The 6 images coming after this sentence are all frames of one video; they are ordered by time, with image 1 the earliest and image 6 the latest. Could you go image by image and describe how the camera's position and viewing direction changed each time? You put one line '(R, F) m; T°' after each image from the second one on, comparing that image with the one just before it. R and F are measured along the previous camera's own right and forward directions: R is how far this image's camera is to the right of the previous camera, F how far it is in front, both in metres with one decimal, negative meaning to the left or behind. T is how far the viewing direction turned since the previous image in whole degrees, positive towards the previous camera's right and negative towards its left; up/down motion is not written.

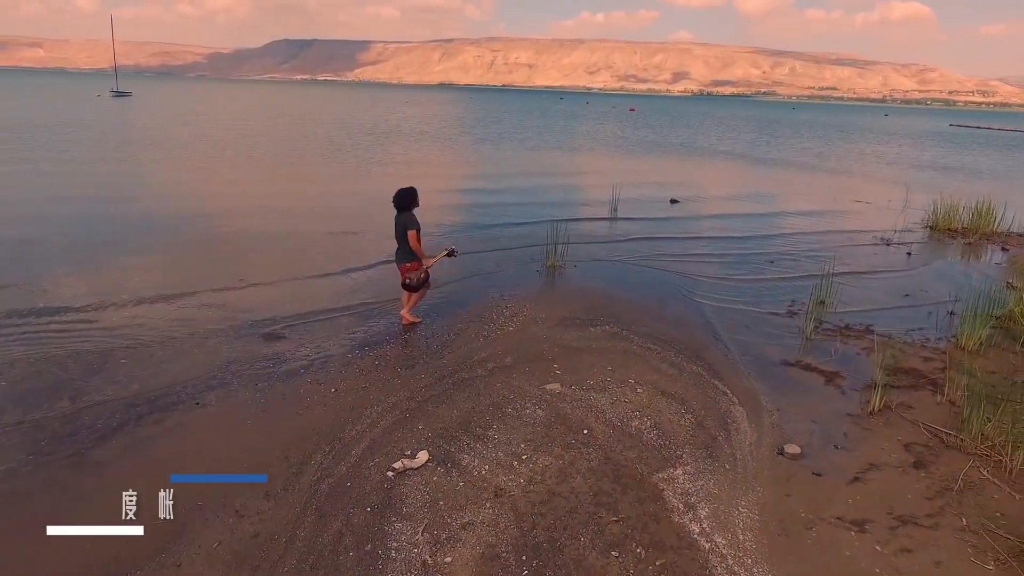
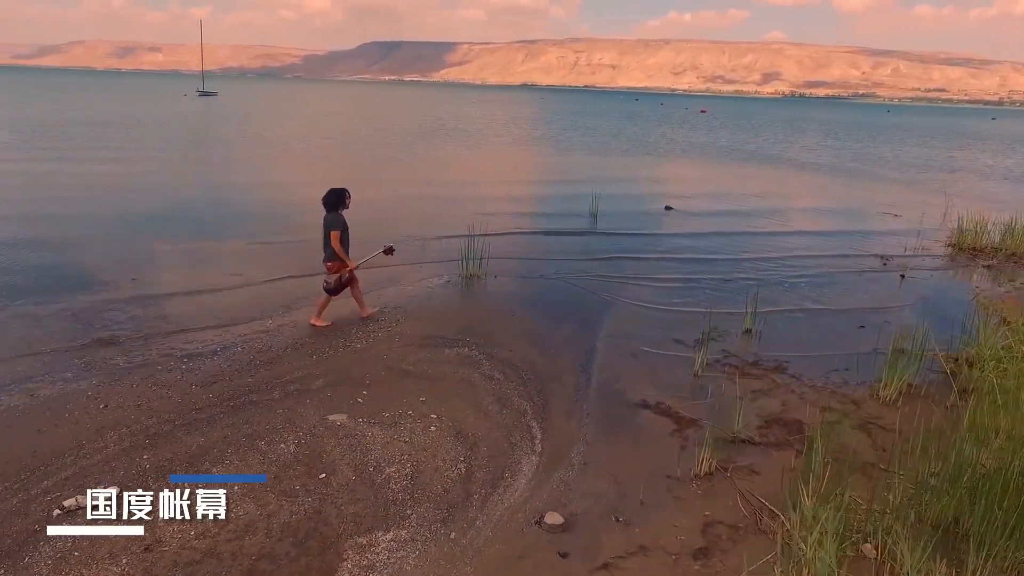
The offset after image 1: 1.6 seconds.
(+2.5, +0.9) m; -7°
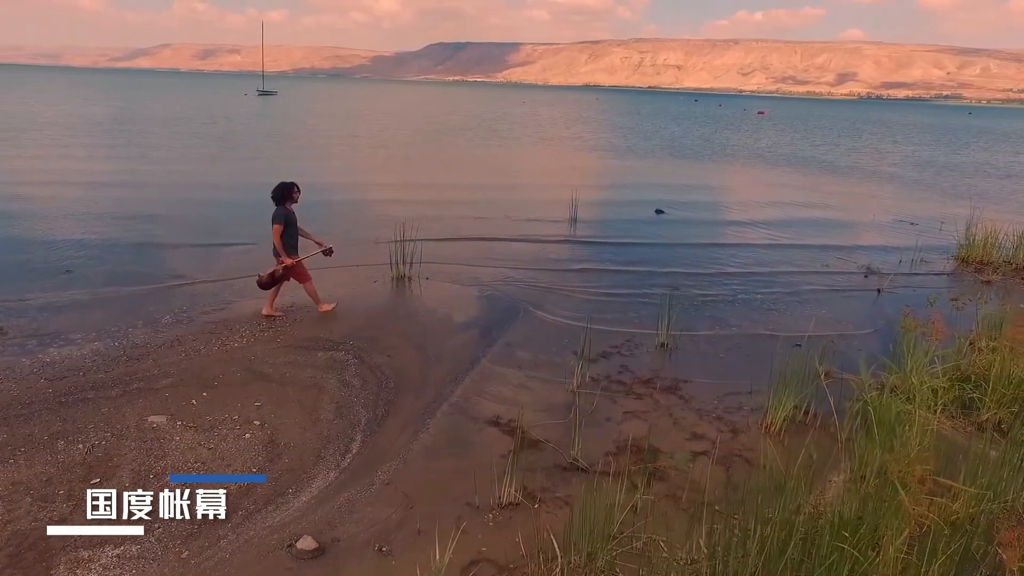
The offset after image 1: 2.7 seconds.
(+1.9, +0.5) m; -5°
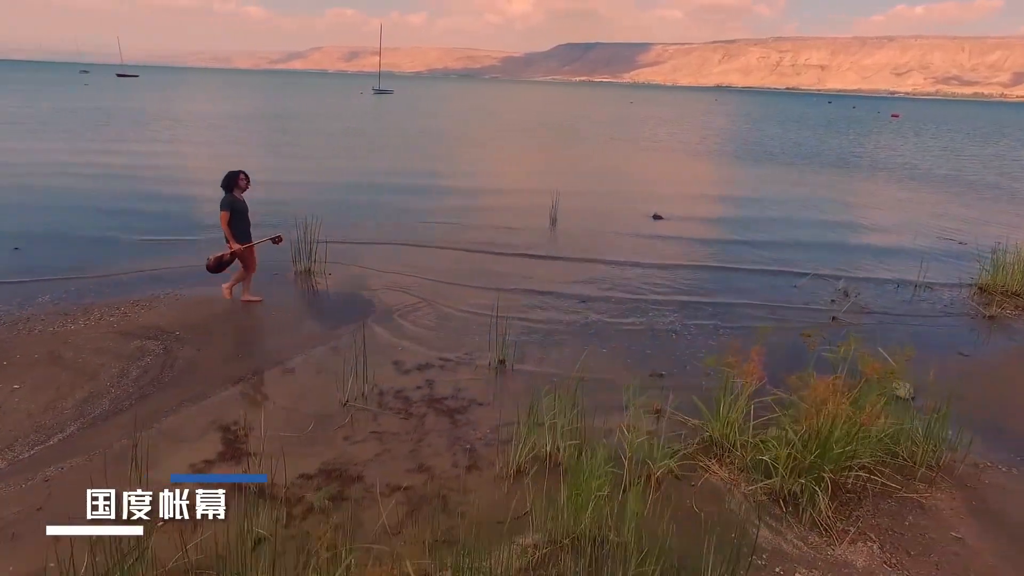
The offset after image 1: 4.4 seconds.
(+3.1, +0.8) m; -11°
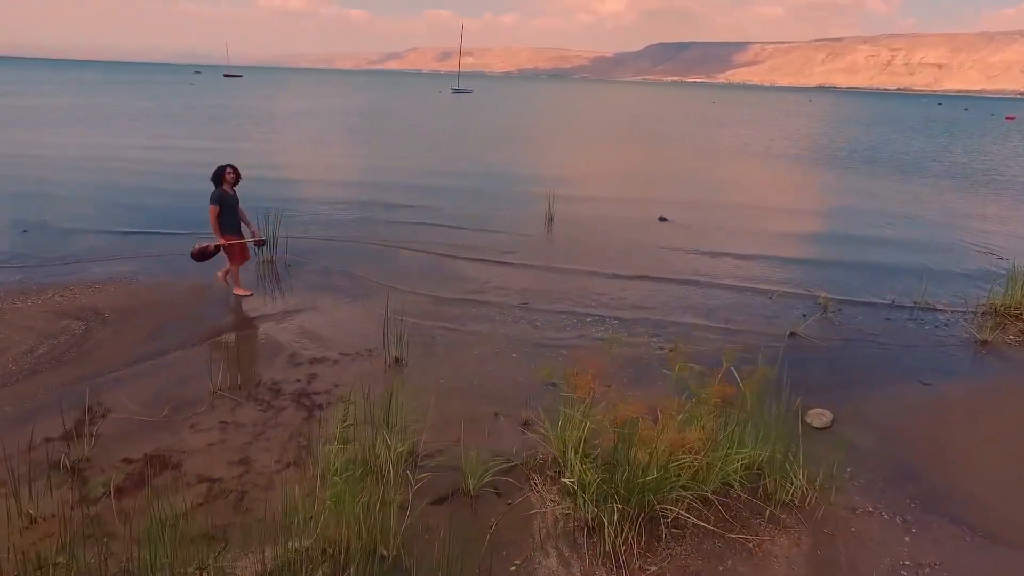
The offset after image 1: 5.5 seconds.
(+1.9, +0.4) m; -7°
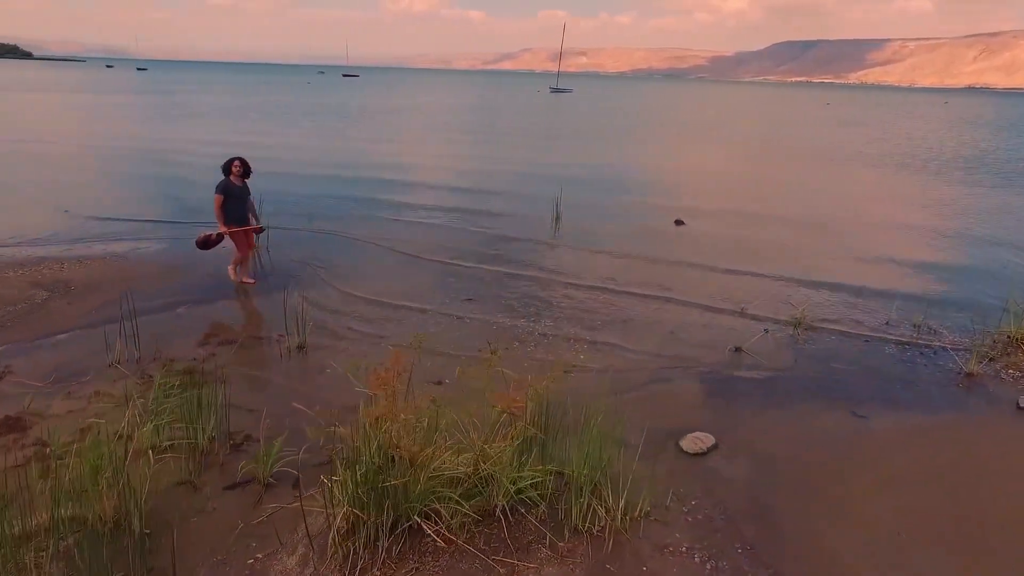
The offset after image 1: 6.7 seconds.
(+2.1, +0.4) m; -9°
